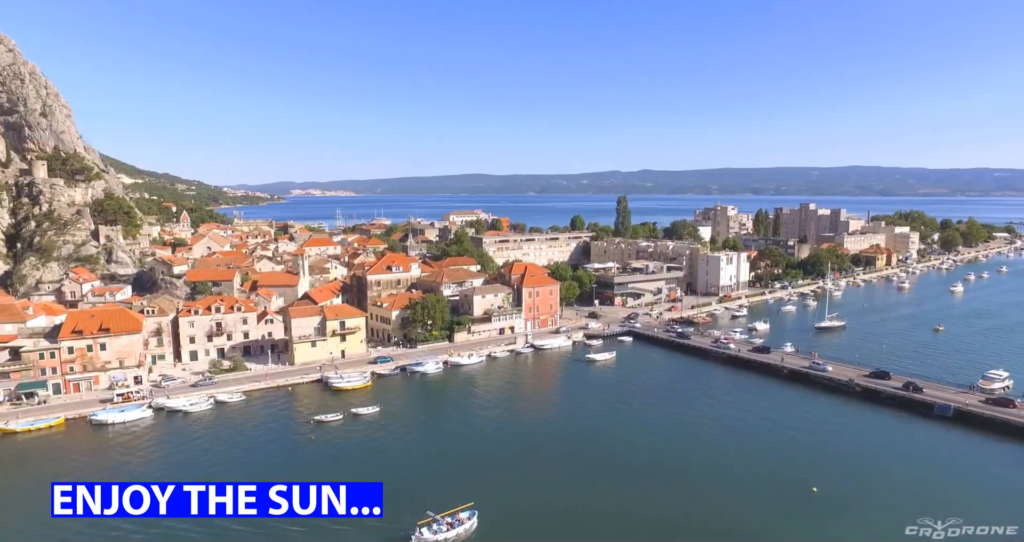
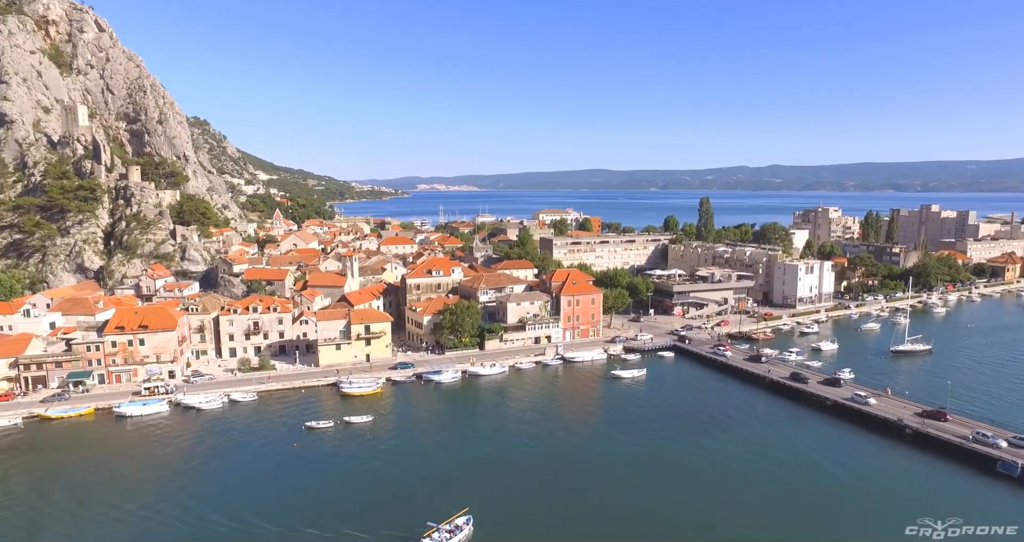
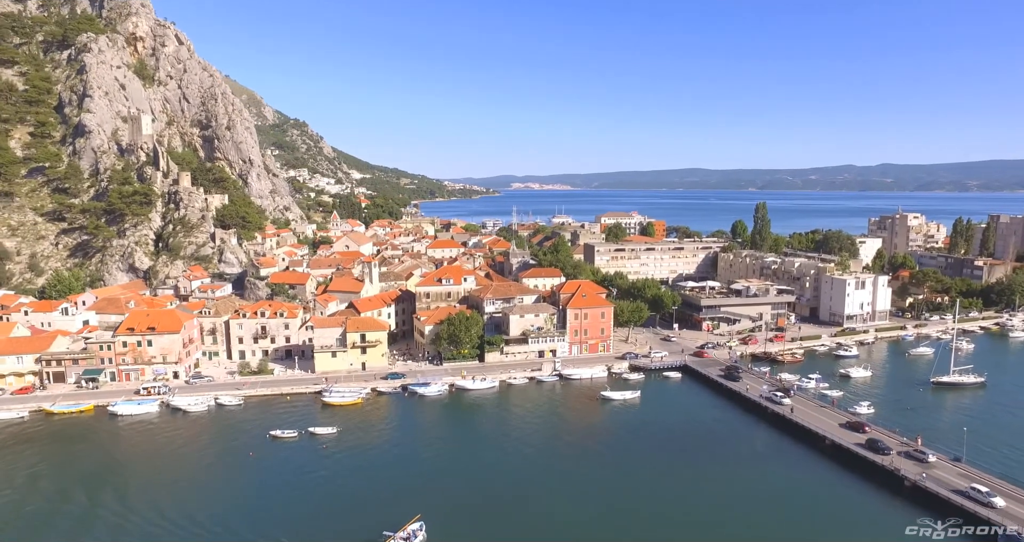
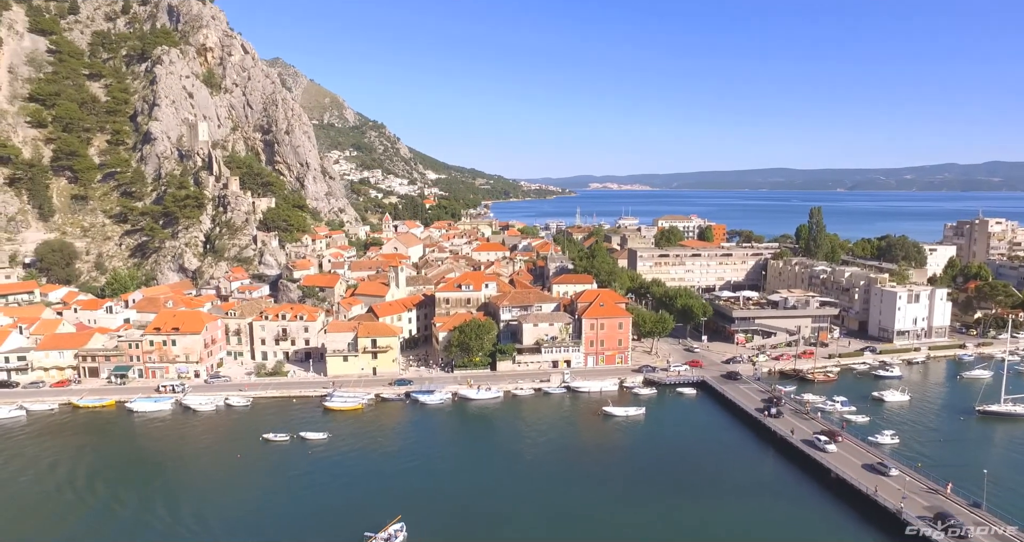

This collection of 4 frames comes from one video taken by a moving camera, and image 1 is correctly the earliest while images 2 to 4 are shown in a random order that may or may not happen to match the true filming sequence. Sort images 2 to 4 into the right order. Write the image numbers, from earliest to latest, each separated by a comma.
2, 3, 4
